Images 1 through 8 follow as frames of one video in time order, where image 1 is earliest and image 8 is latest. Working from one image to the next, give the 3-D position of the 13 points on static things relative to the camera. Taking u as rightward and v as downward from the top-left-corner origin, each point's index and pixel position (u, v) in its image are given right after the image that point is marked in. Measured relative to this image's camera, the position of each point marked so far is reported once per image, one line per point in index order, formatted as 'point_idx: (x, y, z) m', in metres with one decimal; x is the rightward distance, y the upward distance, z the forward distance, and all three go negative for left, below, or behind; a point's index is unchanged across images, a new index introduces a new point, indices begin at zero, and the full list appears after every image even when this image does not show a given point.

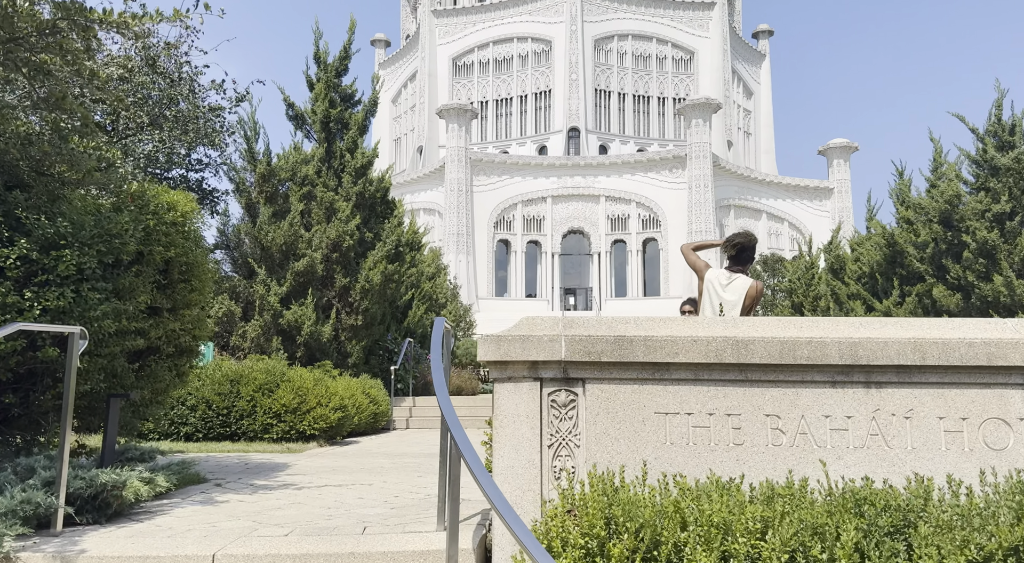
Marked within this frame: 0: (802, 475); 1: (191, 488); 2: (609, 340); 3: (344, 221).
0: (+1.3, -0.9, +3.6) m
1: (-2.4, -1.6, +6.0) m
2: (+0.5, -0.3, +3.8) m
3: (-2.8, +1.0, +13.4) m
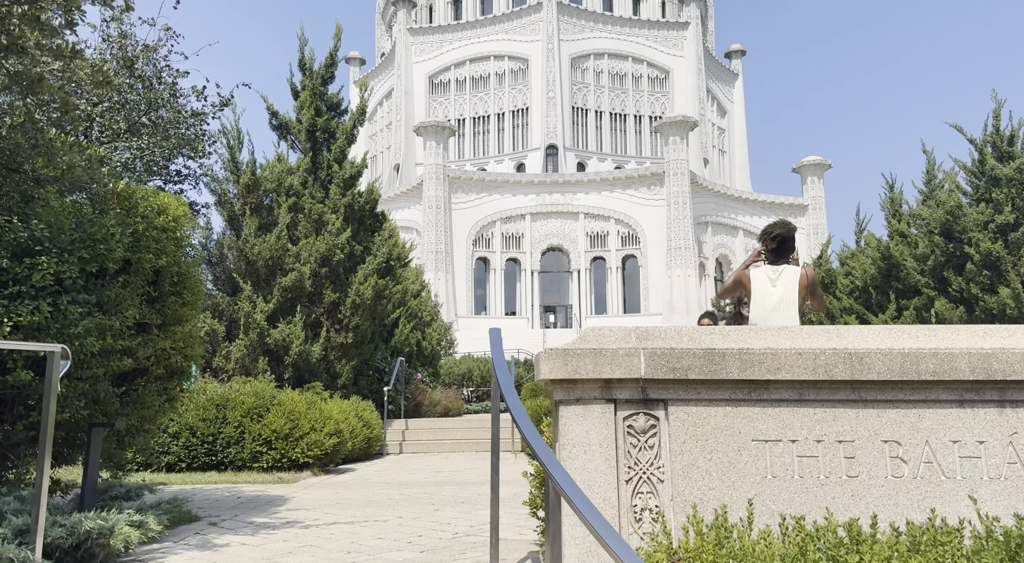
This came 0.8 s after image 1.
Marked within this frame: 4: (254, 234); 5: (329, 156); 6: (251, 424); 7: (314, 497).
0: (+1.6, -0.9, +3.1) m
1: (-2.2, -1.6, +5.3) m
2: (+0.8, -0.3, +3.2) m
3: (-2.9, +0.8, +12.7) m
4: (-3.8, +0.7, +11.6) m
5: (-3.2, +2.2, +13.9) m
6: (-3.0, -1.6, +9.1) m
7: (-1.8, -1.9, +7.2) m
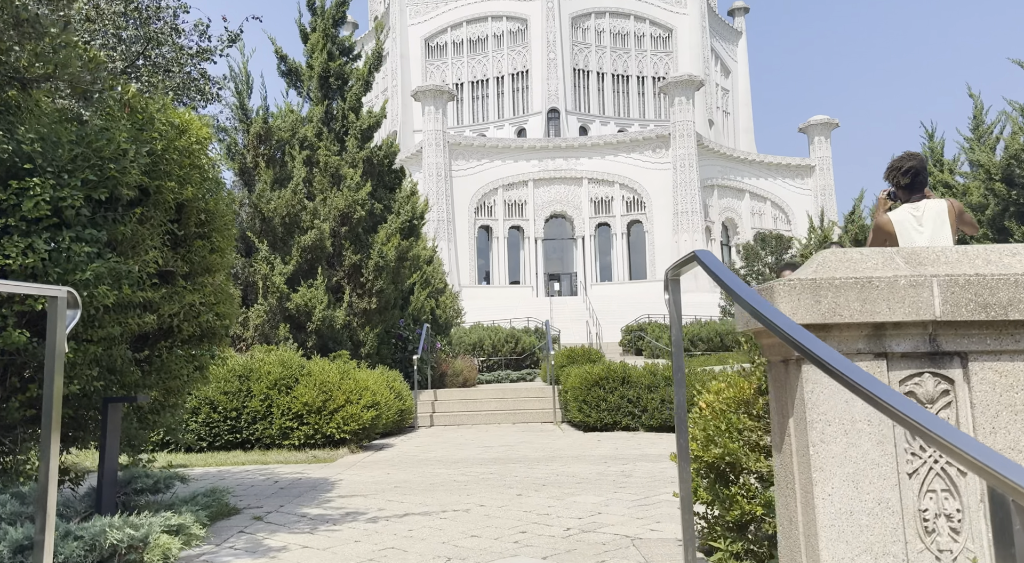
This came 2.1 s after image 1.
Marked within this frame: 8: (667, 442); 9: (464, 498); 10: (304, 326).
0: (+2.3, -0.6, +2.1) m
1: (-1.5, -1.3, +4.3) m
2: (+1.4, 0.0, +2.2) m
3: (-2.3, +1.4, +11.6) m
4: (-3.2, +1.2, +10.5) m
5: (-2.7, +2.8, +12.7) m
6: (-2.4, -1.2, +8.1) m
7: (-1.2, -1.5, +6.1) m
8: (+1.6, -1.7, +8.1) m
9: (-0.3, -1.4, +5.0) m
10: (-2.8, -0.6, +10.6) m
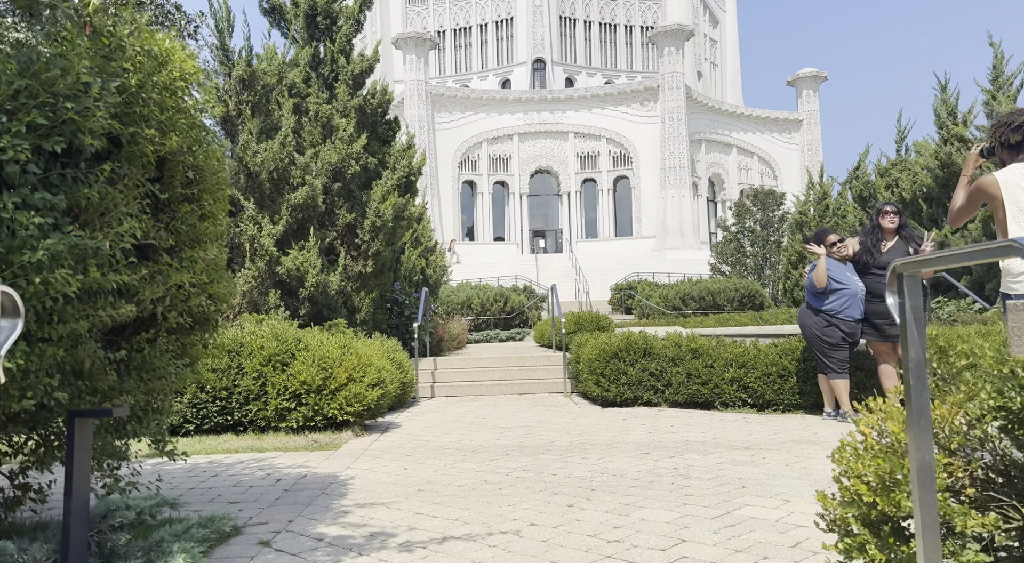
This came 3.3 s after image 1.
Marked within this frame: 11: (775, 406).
0: (+2.6, -0.6, +1.3) m
1: (-1.2, -1.2, +3.4) m
2: (+1.7, 0.0, +1.4) m
3: (-2.2, +1.9, +10.6) m
4: (-3.1, +1.7, +9.5) m
5: (-2.6, +3.4, +11.6) m
6: (-2.2, -0.8, +7.2) m
7: (-0.9, -1.3, +5.3) m
8: (+1.8, -1.4, +7.4) m
9: (0.0, -1.2, +4.2) m
10: (-2.6, -0.1, +9.7) m
11: (+2.8, -1.3, +8.4) m
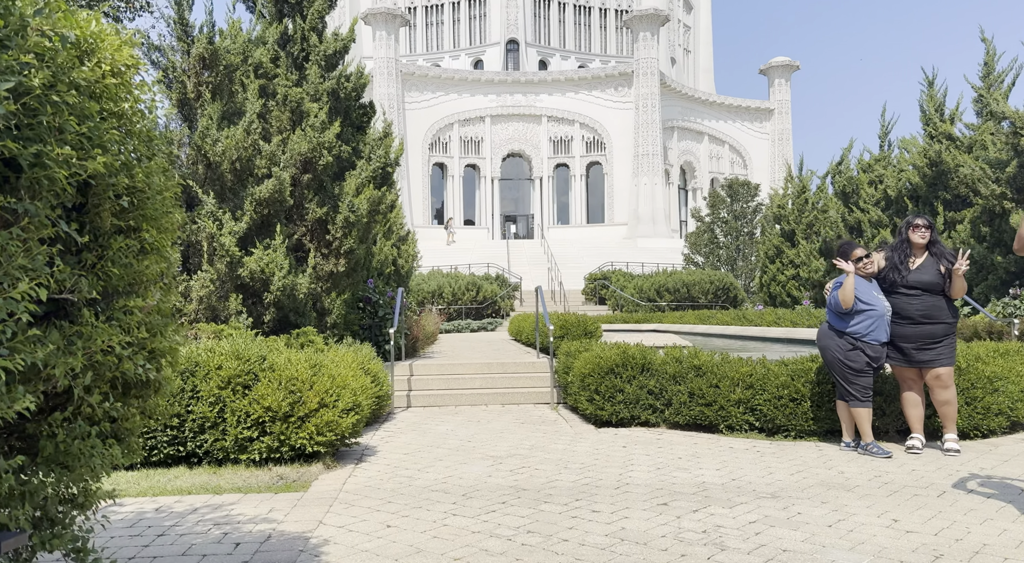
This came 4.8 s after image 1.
0: (+2.8, -0.9, +0.6) m
1: (-1.1, -1.4, +2.6) m
2: (+2.0, -0.3, +0.7) m
3: (-2.3, +1.9, +9.6) m
4: (-3.2, +1.7, +8.5) m
5: (-2.8, +3.4, +10.6) m
6: (-2.2, -0.9, +6.4) m
7: (-0.9, -1.5, +4.5) m
8: (+1.7, -1.5, +6.7) m
9: (0.0, -1.4, +3.5) m
10: (-2.8, -0.2, +8.8) m
11: (+2.7, -1.5, +7.8) m
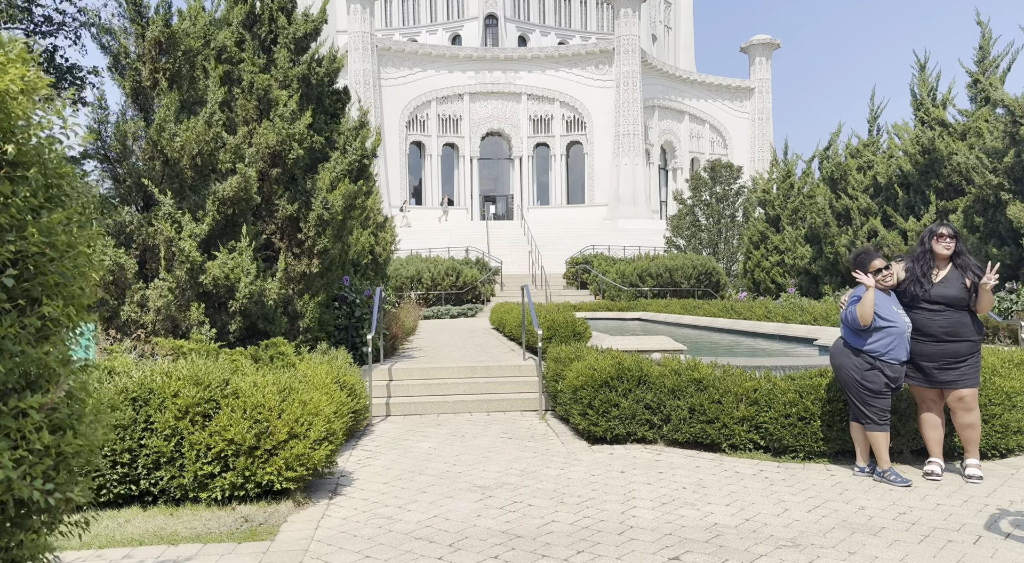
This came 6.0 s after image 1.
0: (+2.9, -1.2, +0.1) m
1: (-1.1, -1.6, +2.0) m
2: (+2.1, -0.6, +0.1) m
3: (-2.5, +1.8, +8.9) m
4: (-3.3, +1.6, +7.7) m
5: (-3.0, +3.4, +9.8) m
6: (-2.3, -1.1, +5.7) m
7: (-0.9, -1.7, +3.9) m
8: (+1.6, -1.6, +6.2) m
9: (+0.1, -1.6, +2.9) m
10: (-2.9, -0.2, +8.1) m
11: (+2.6, -1.6, +7.3) m
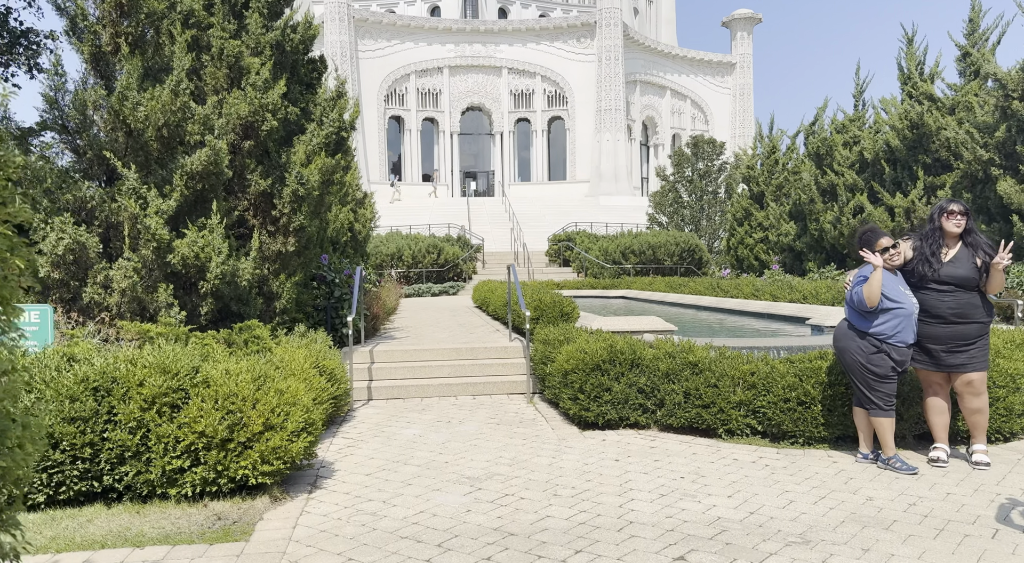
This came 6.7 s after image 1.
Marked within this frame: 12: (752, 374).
0: (+3.0, -1.3, -0.1) m
1: (-1.1, -1.6, +1.7) m
2: (+2.1, -0.7, -0.2) m
3: (-2.7, +2.0, +8.4) m
4: (-3.4, +1.8, +7.2) m
5: (-3.1, +3.7, +9.3) m
6: (-2.4, -0.9, +5.3) m
7: (-0.9, -1.6, +3.6) m
8: (+1.5, -1.5, +5.9) m
9: (+0.1, -1.6, +2.6) m
10: (-3.0, 0.0, +7.6) m
11: (+2.5, -1.4, +7.0) m
12: (+2.2, -0.8, +7.2) m
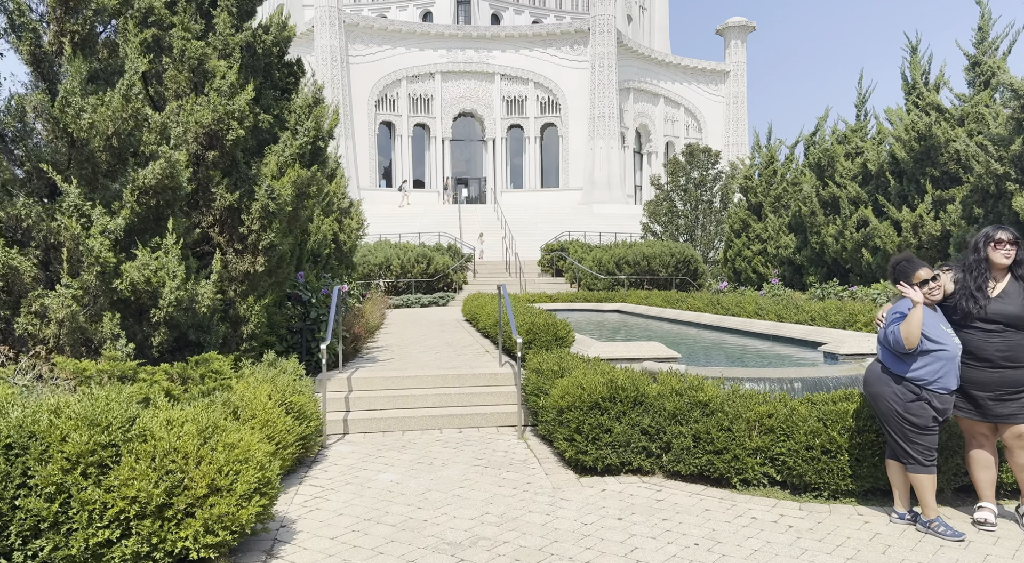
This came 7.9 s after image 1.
0: (+3.0, -1.5, -0.9) m
1: (-1.1, -1.8, +0.9) m
2: (+2.1, -0.9, -1.0) m
3: (-2.7, +1.8, +7.6) m
4: (-3.5, +1.6, +6.4) m
5: (-3.2, +3.4, +8.5) m
6: (-2.4, -1.2, +4.5) m
7: (-1.0, -1.8, +2.8) m
8: (+1.5, -1.7, +5.1) m
9: (0.0, -1.8, +1.8) m
10: (-3.1, -0.2, +6.8) m
11: (+2.4, -1.6, +6.3) m
12: (+2.1, -1.1, +6.4) m
